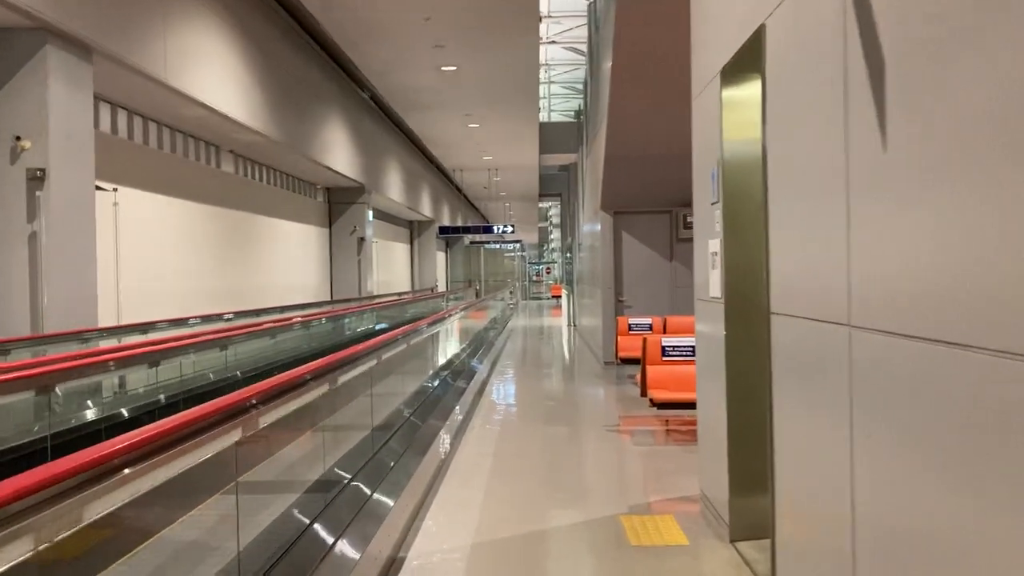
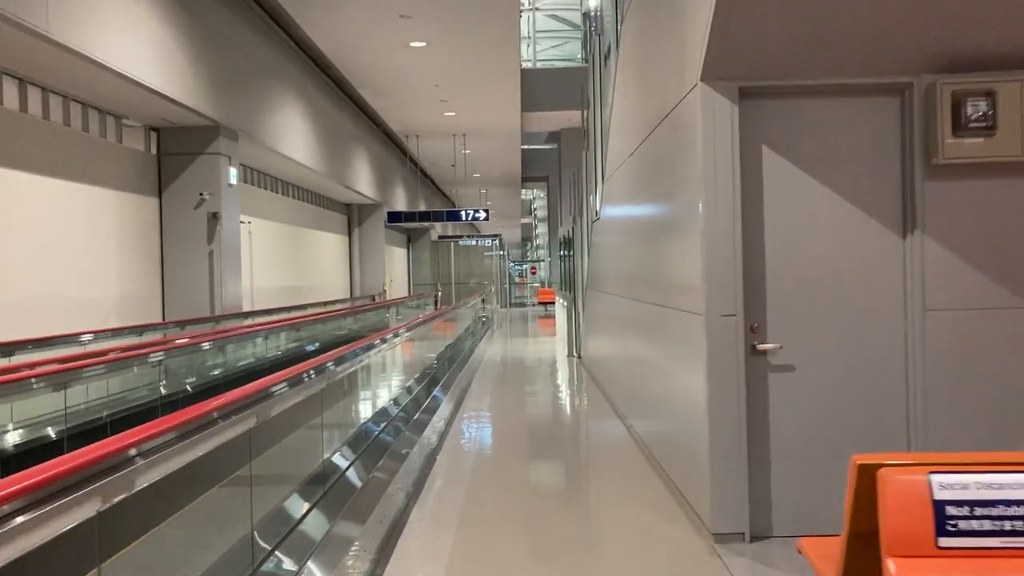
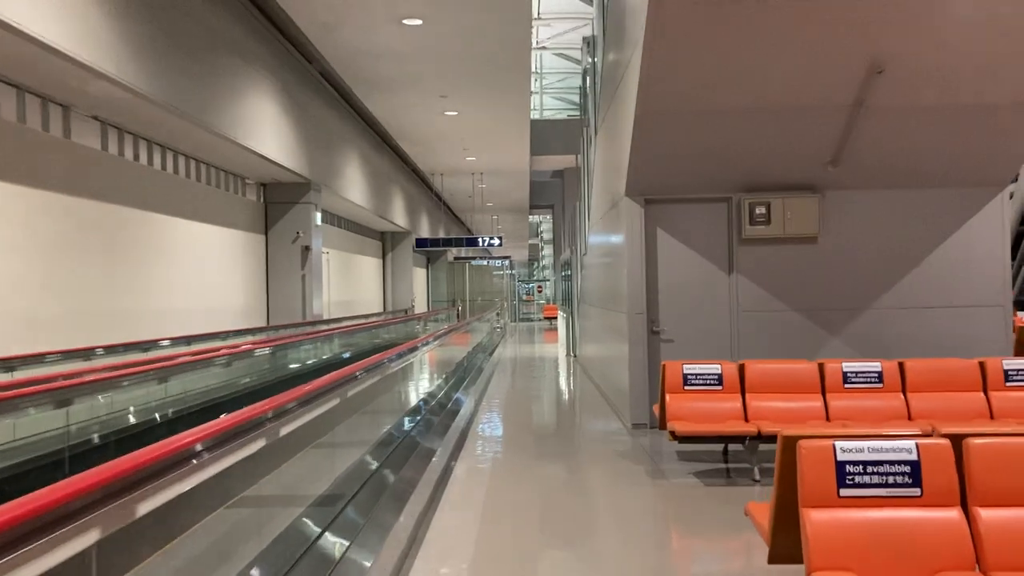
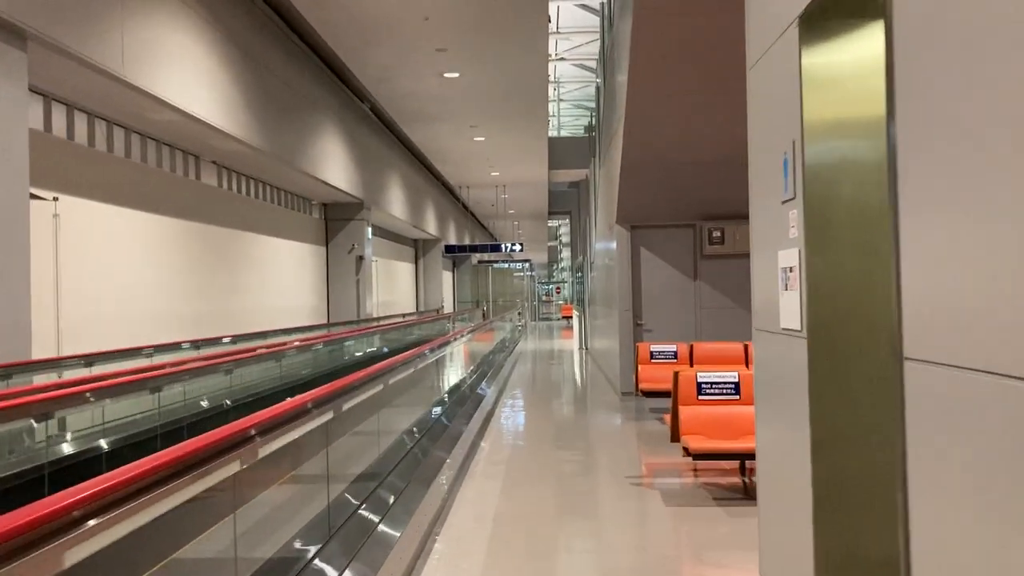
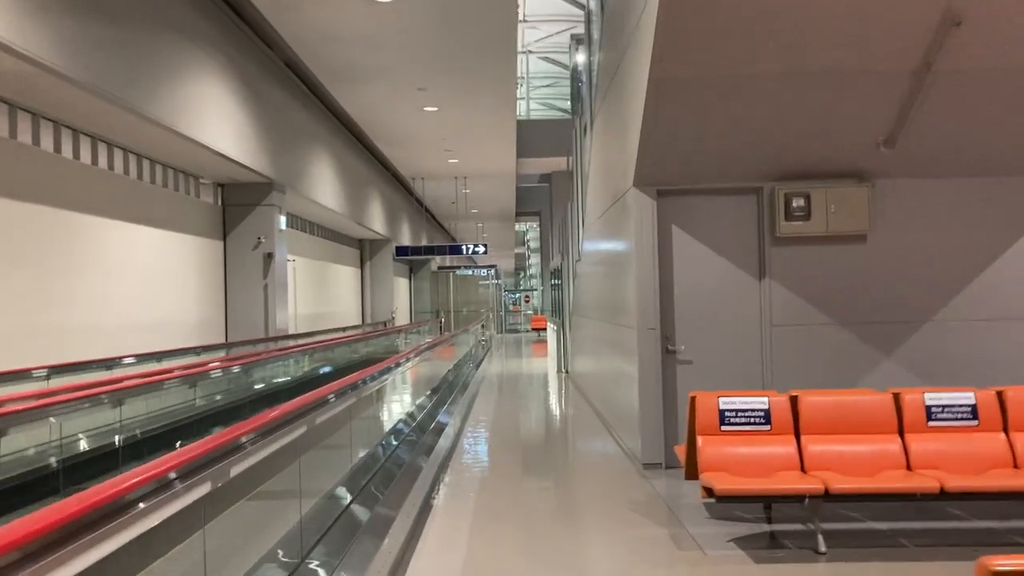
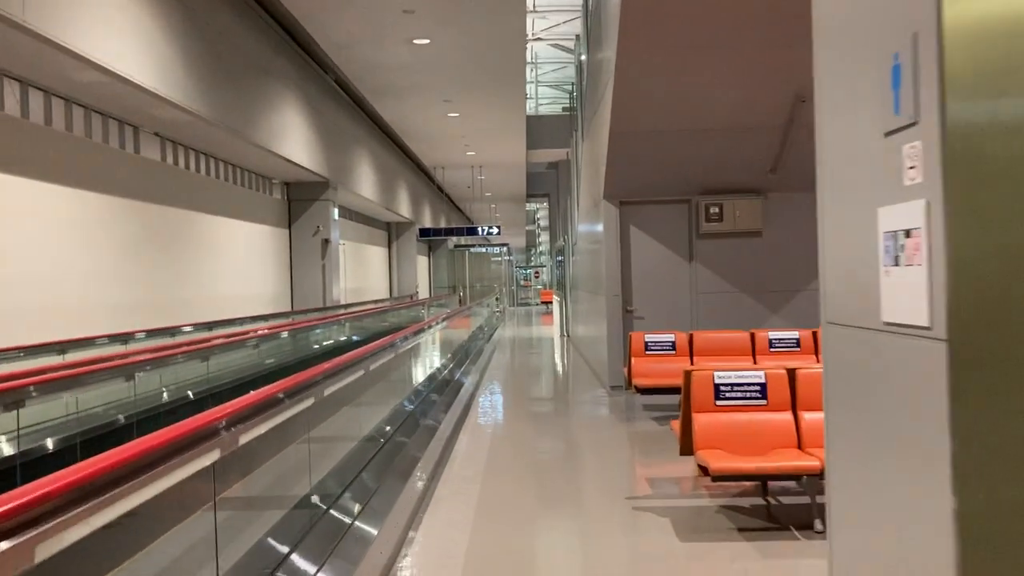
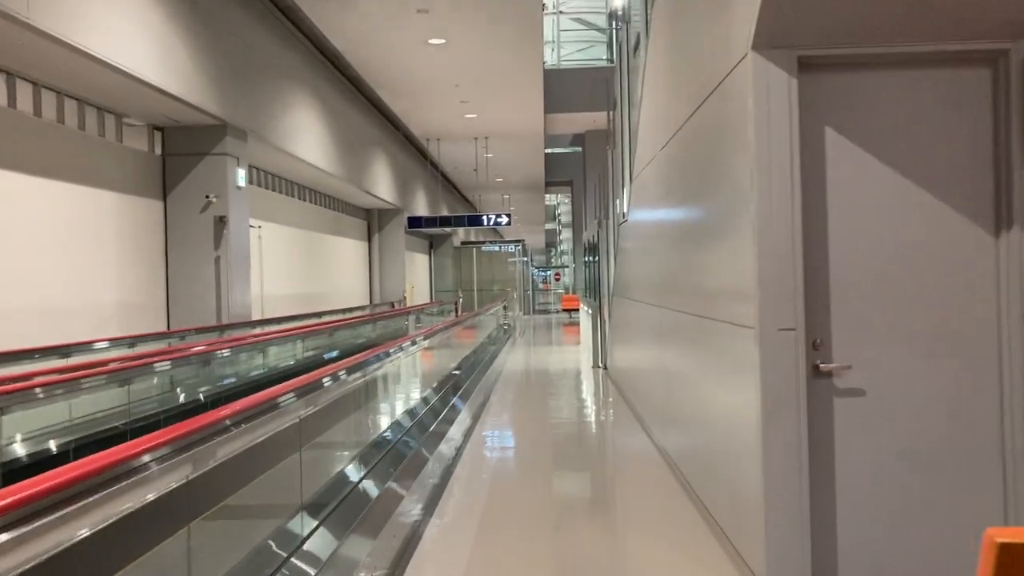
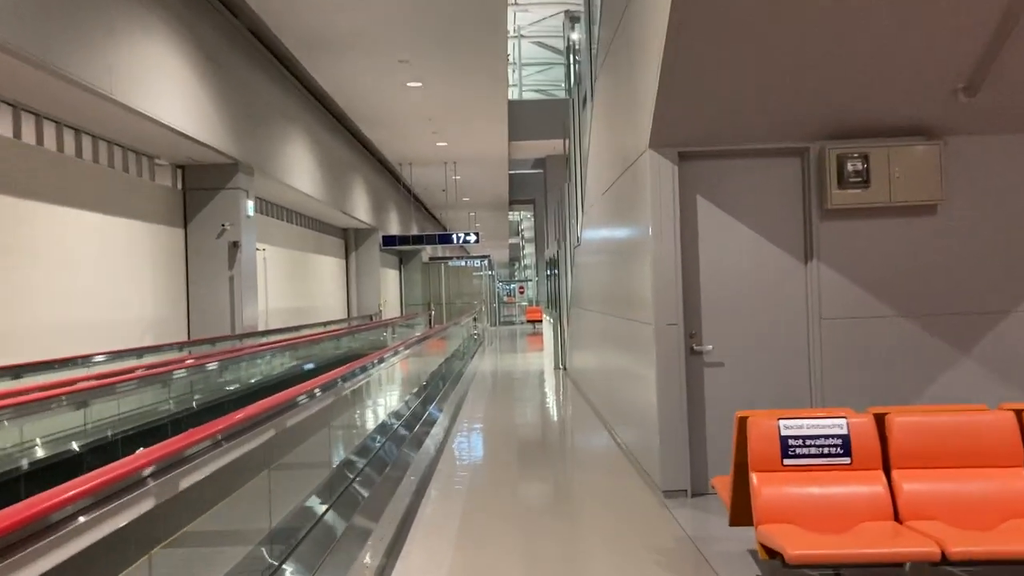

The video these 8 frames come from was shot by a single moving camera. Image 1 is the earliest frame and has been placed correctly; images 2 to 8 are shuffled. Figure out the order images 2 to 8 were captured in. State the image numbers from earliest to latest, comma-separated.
4, 6, 3, 5, 8, 2, 7
